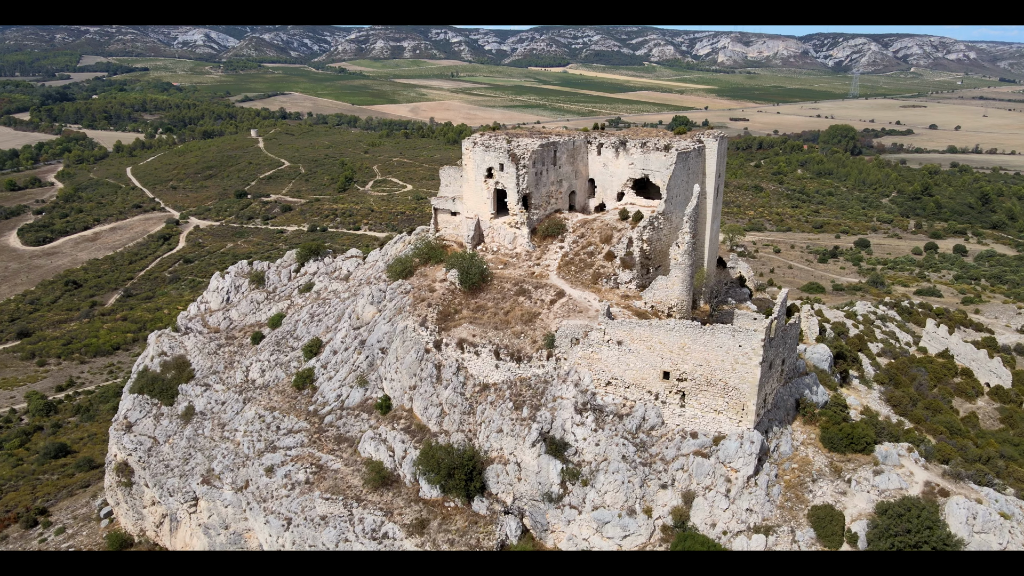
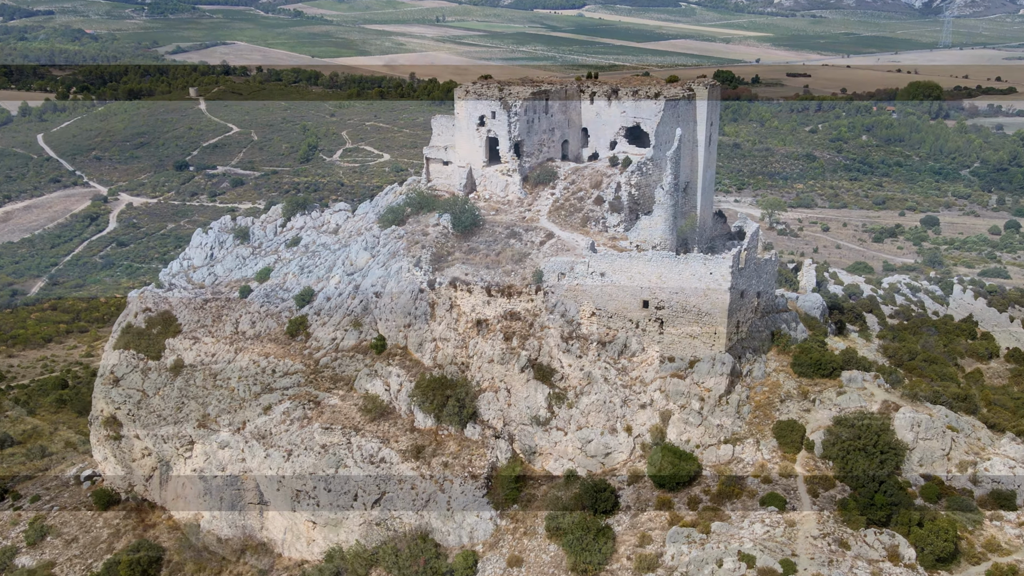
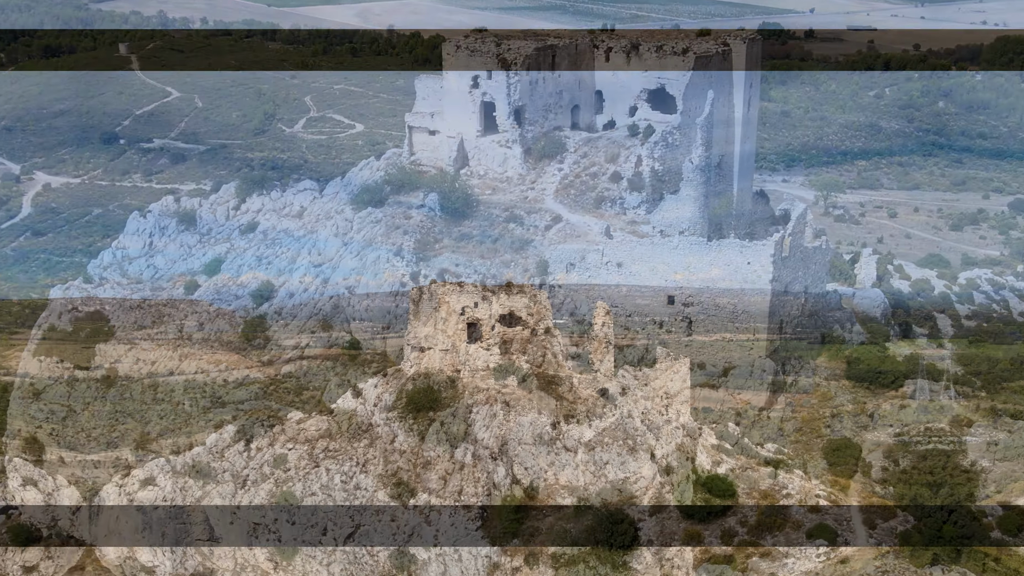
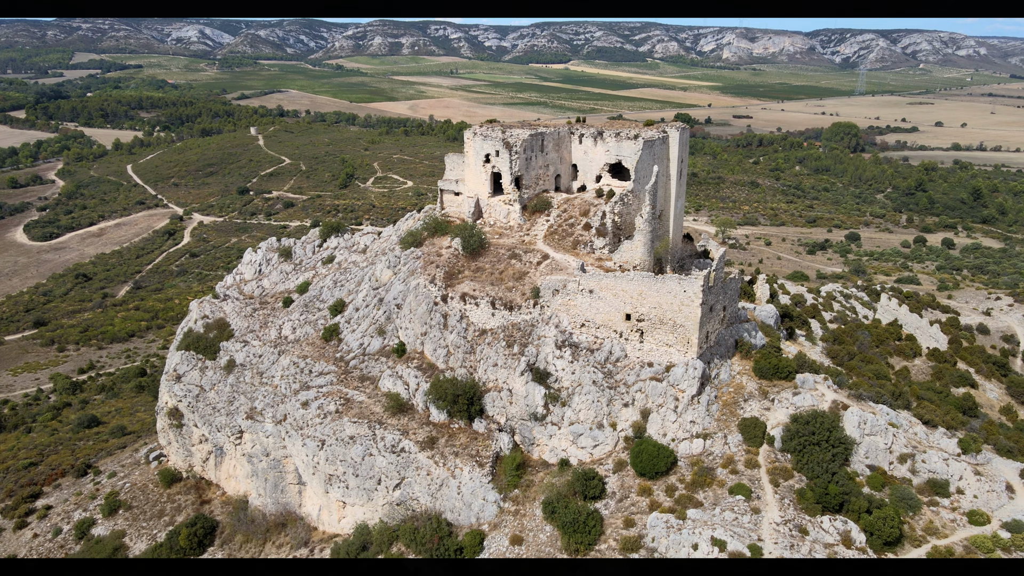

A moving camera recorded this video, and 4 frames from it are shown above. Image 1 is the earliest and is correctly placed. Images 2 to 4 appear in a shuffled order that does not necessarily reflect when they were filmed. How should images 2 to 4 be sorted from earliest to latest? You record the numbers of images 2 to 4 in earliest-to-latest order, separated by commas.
4, 2, 3
